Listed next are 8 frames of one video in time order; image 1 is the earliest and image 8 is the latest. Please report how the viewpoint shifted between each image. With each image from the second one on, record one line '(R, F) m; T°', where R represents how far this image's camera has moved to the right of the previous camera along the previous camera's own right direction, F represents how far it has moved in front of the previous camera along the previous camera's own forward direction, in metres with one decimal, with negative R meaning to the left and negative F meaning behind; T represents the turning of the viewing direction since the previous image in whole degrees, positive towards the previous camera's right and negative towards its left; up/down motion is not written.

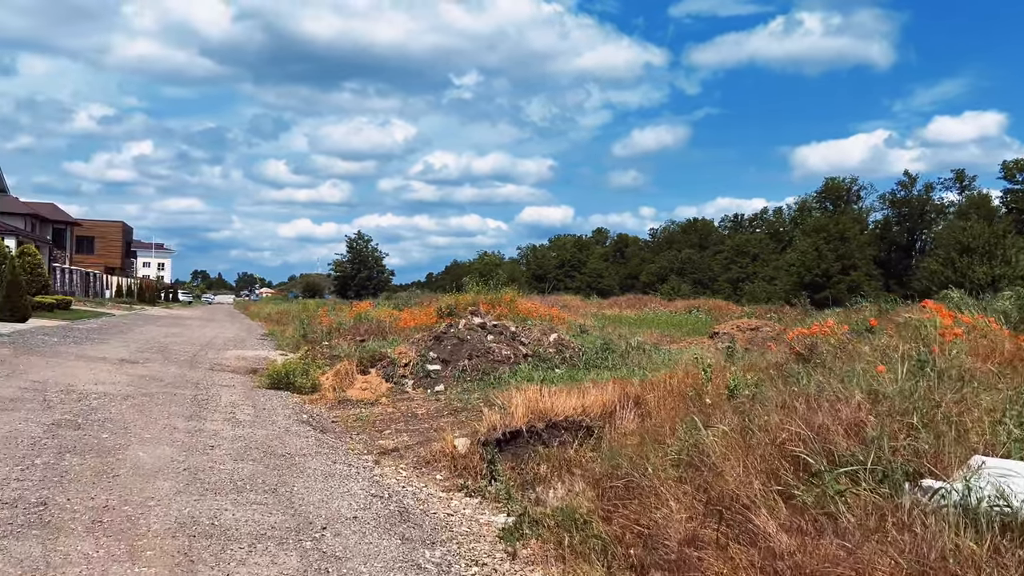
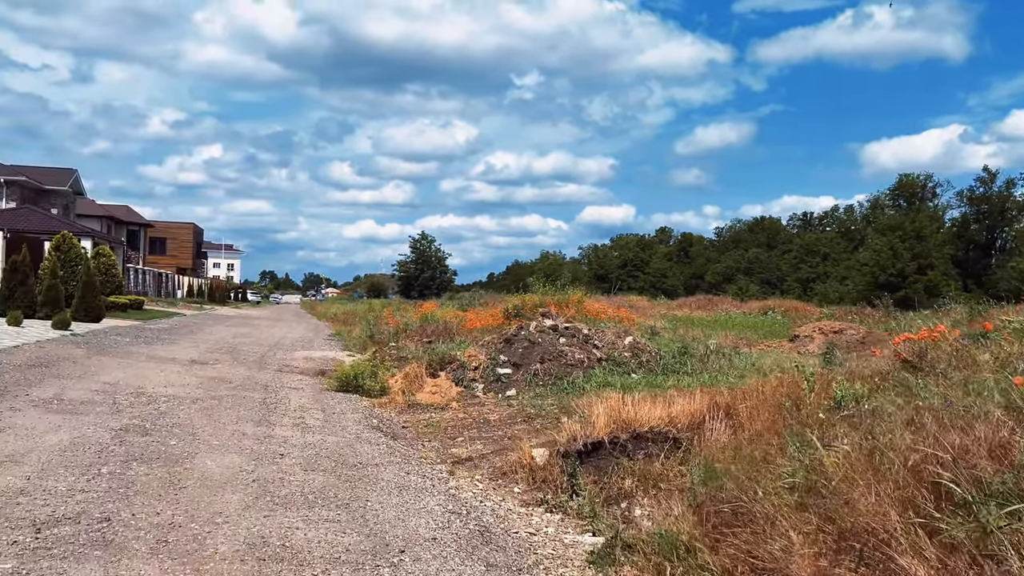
(-0.2, +0.4) m; -4°
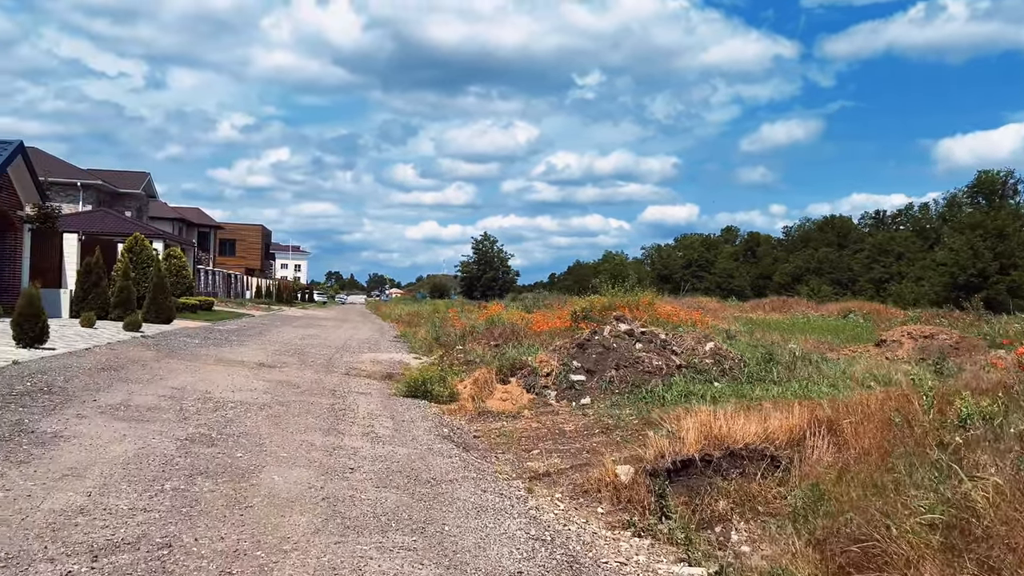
(-0.2, +0.5) m; -4°
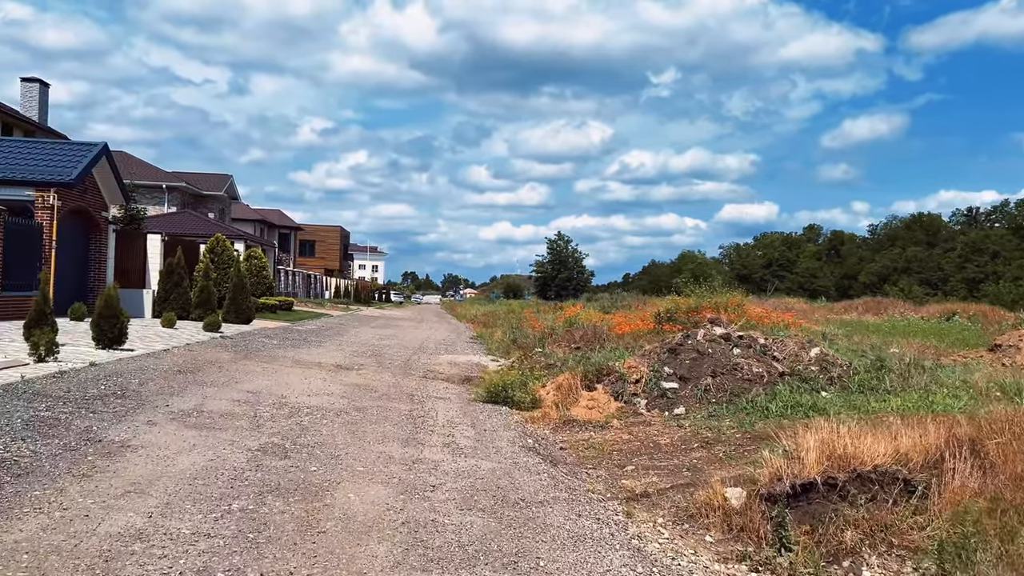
(-0.2, +0.6) m; -5°
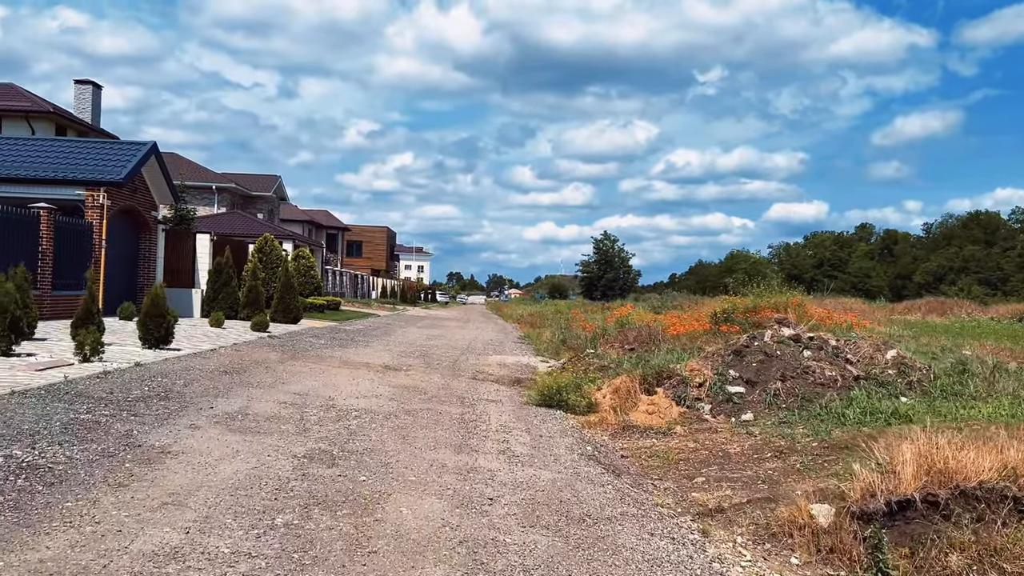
(-0.1, +0.5) m; -3°
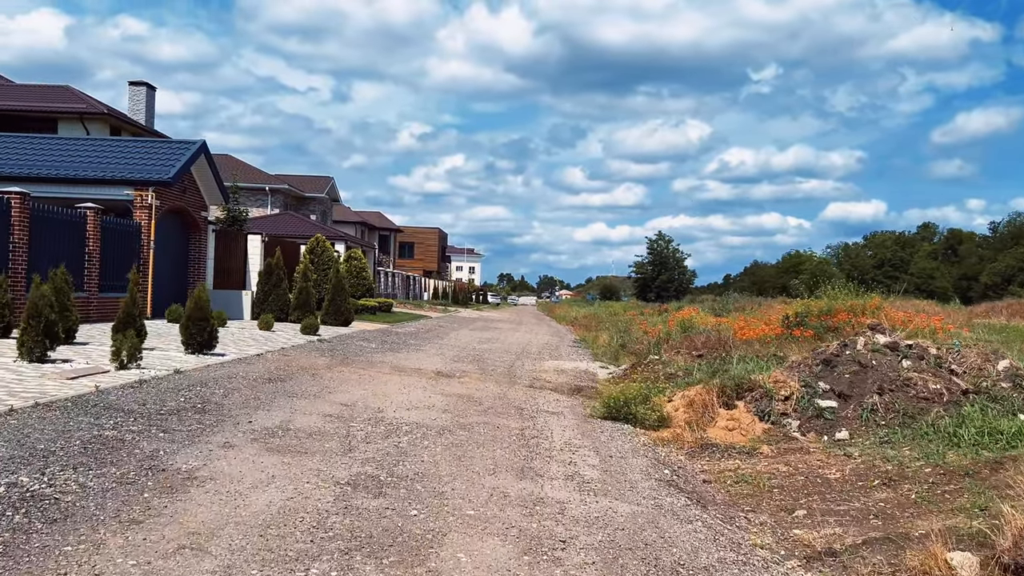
(-0.1, +0.8) m; -3°
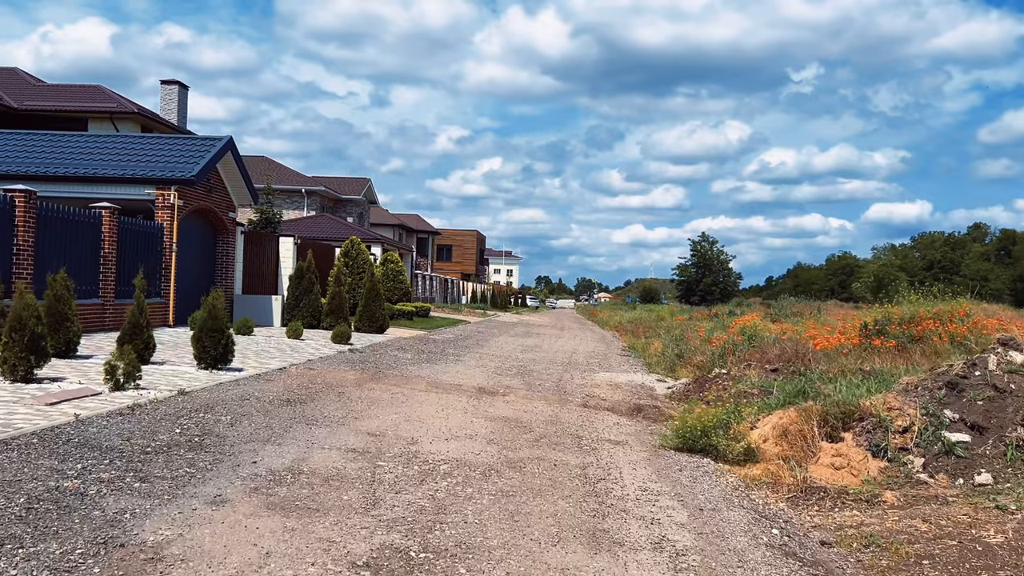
(-0.2, +1.4) m; -2°
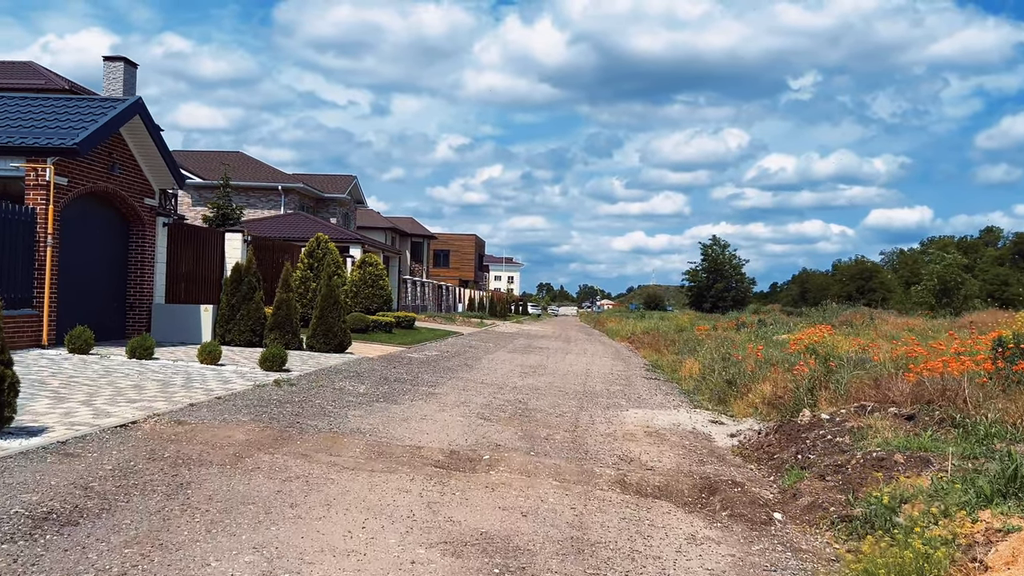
(+0.1, +4.4) m; 0°
